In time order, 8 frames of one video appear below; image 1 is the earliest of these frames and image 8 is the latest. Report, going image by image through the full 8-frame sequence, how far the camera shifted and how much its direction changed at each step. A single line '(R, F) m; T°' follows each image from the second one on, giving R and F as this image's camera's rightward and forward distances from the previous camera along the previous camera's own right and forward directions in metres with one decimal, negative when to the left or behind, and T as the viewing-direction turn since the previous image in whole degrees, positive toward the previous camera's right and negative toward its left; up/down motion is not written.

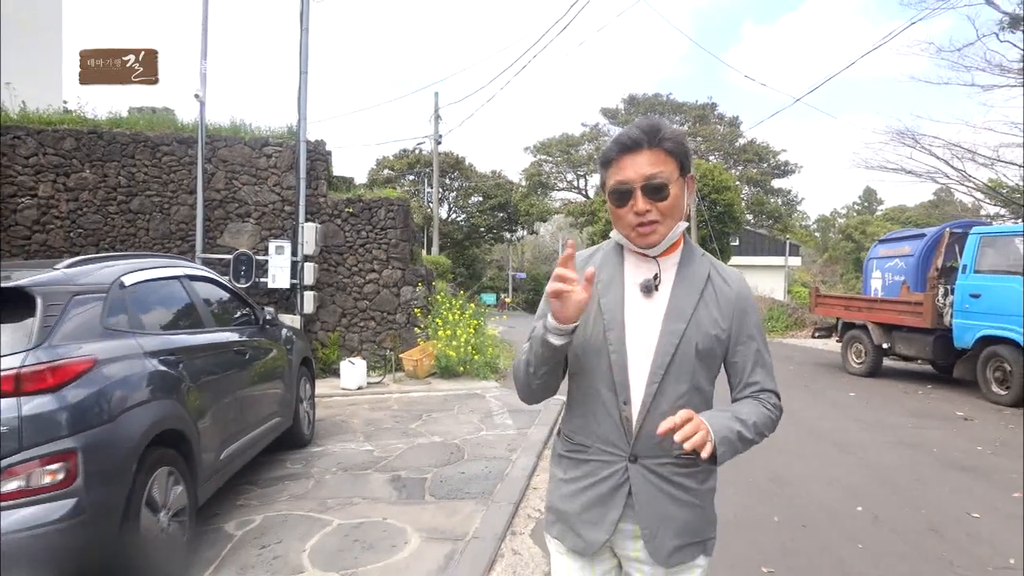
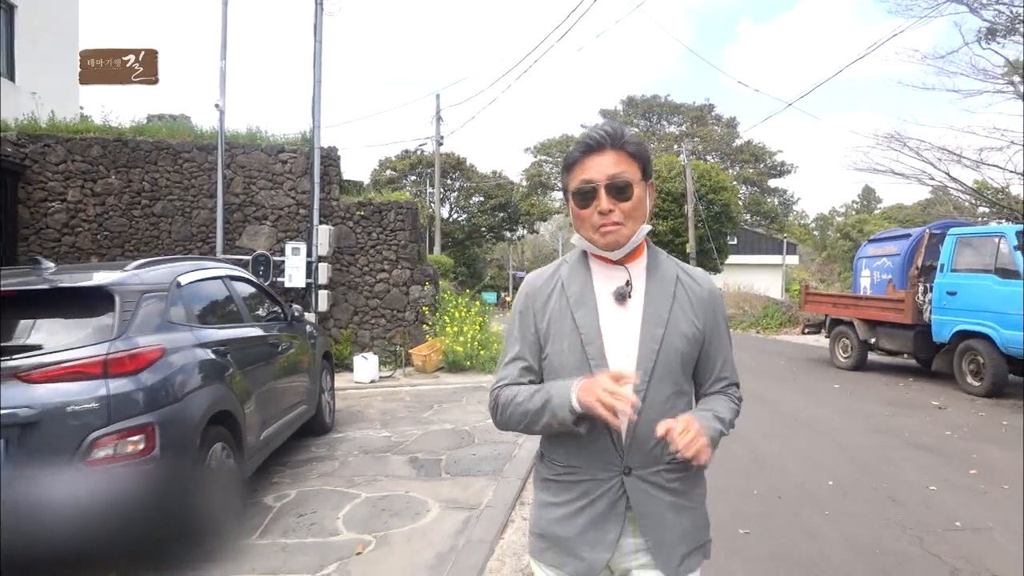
(0.0, -0.5) m; 0°
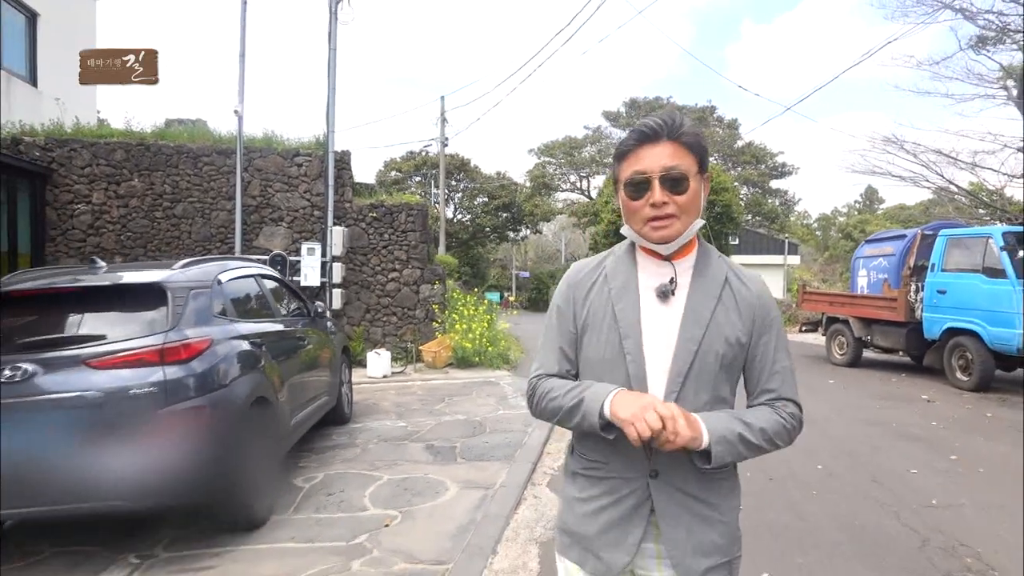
(-0.1, -0.3) m; 0°
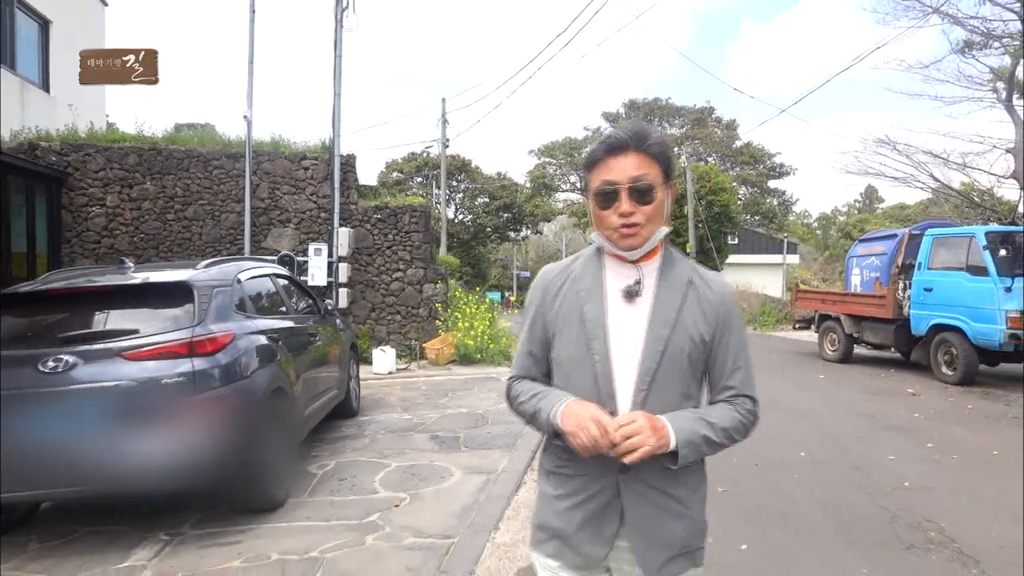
(0.0, -0.3) m; 0°
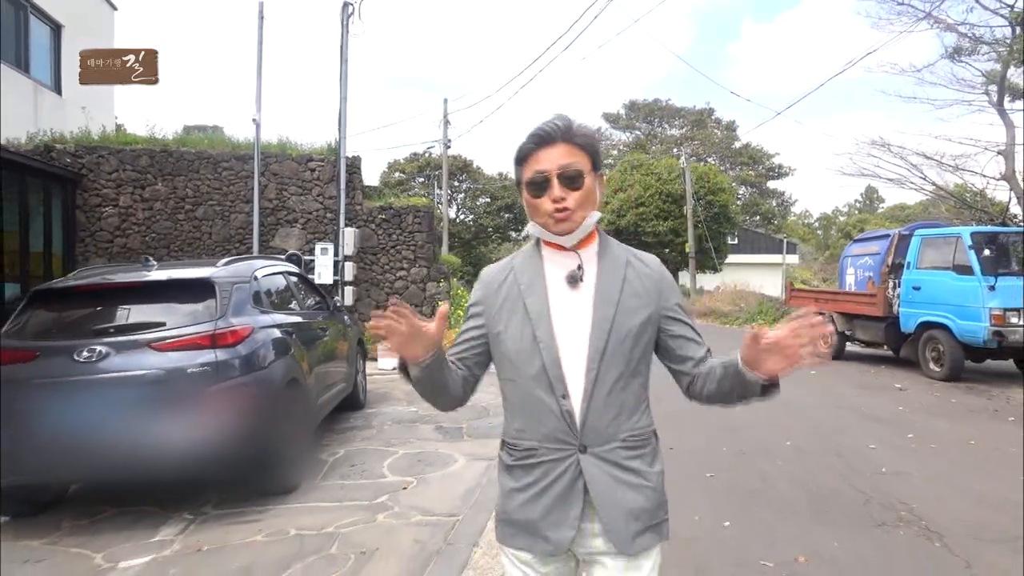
(0.0, -0.3) m; 0°
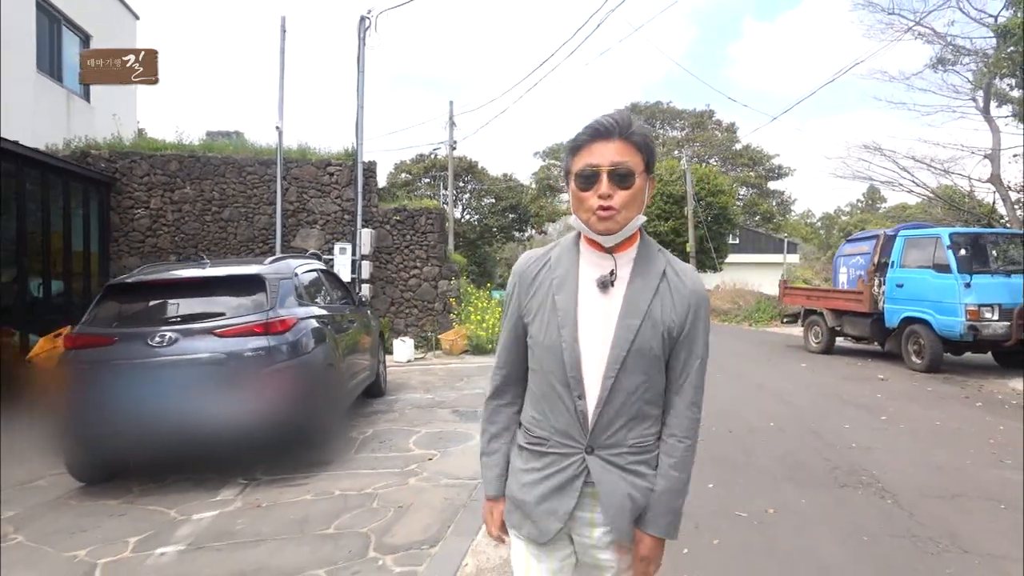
(-0.1, -0.6) m; 0°
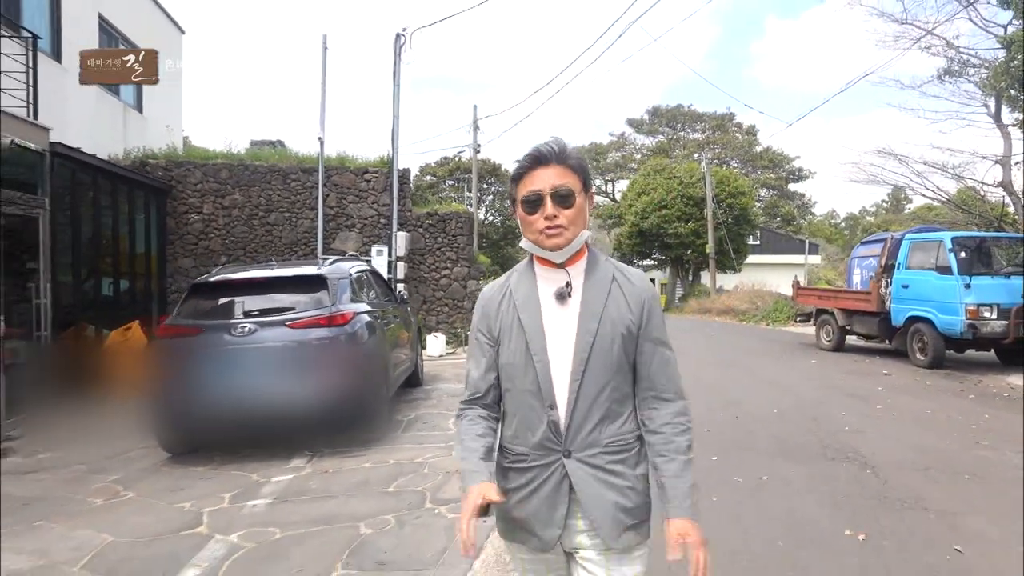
(-0.1, -0.7) m; -2°
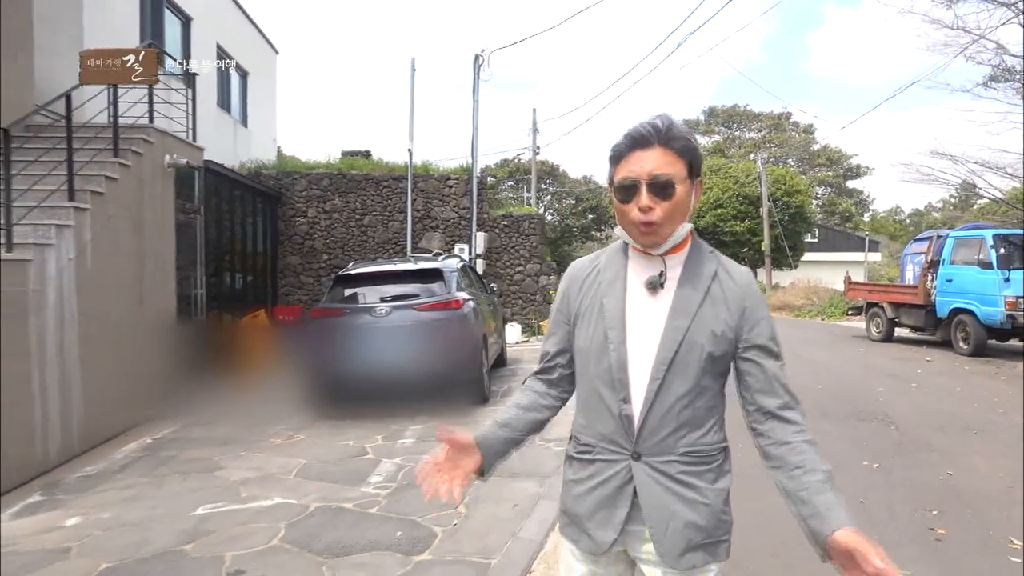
(-0.3, -1.2) m; -4°
